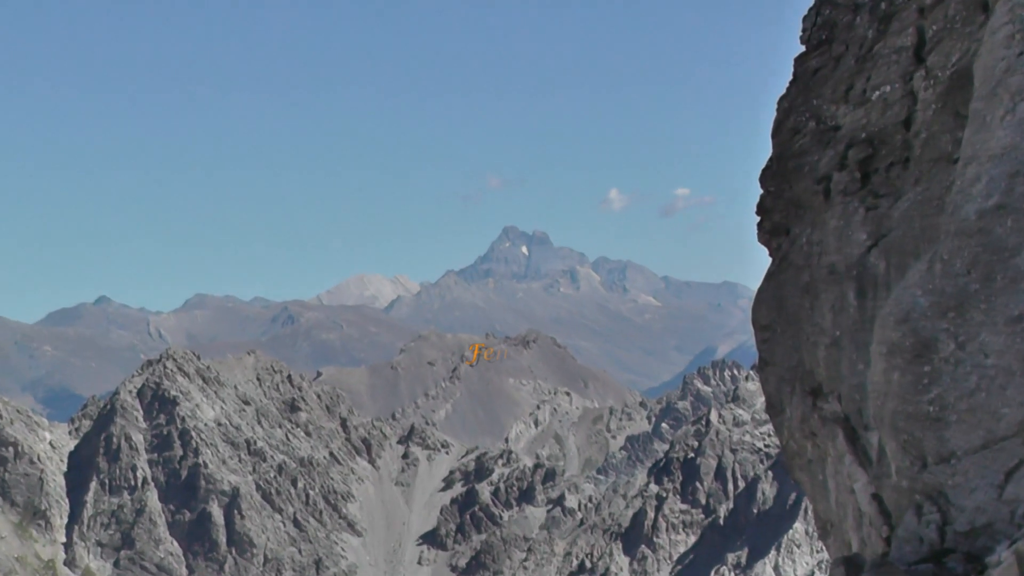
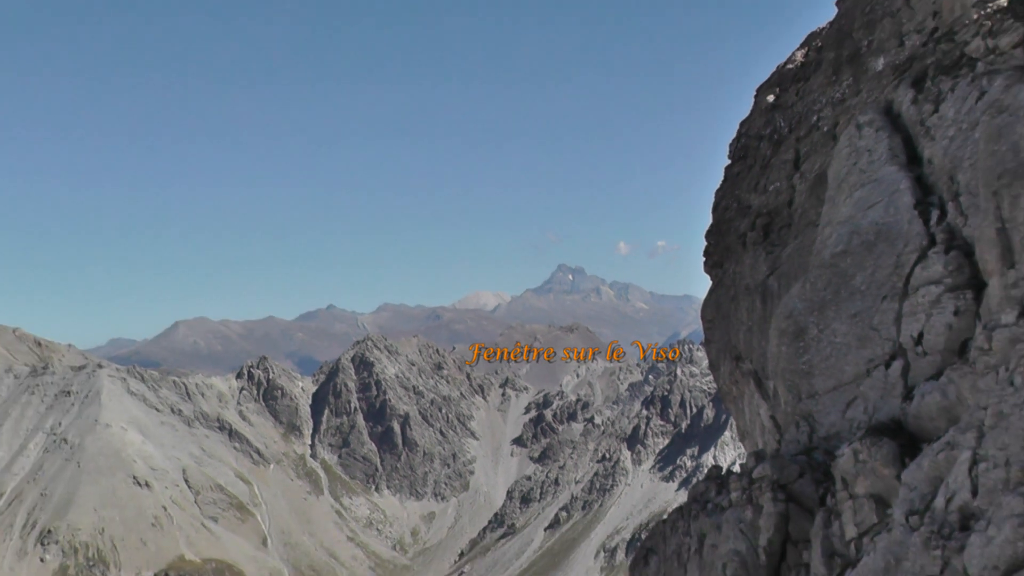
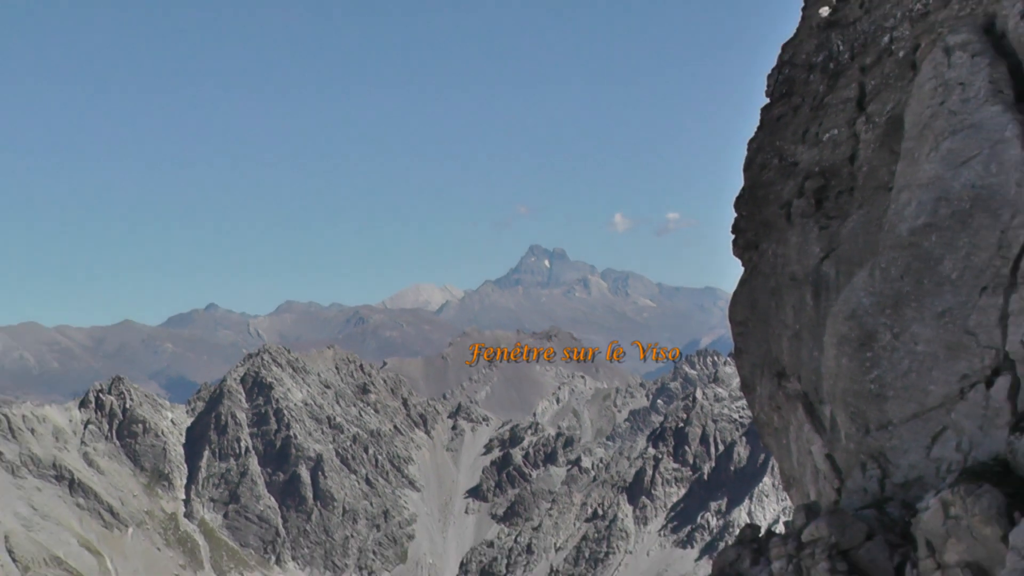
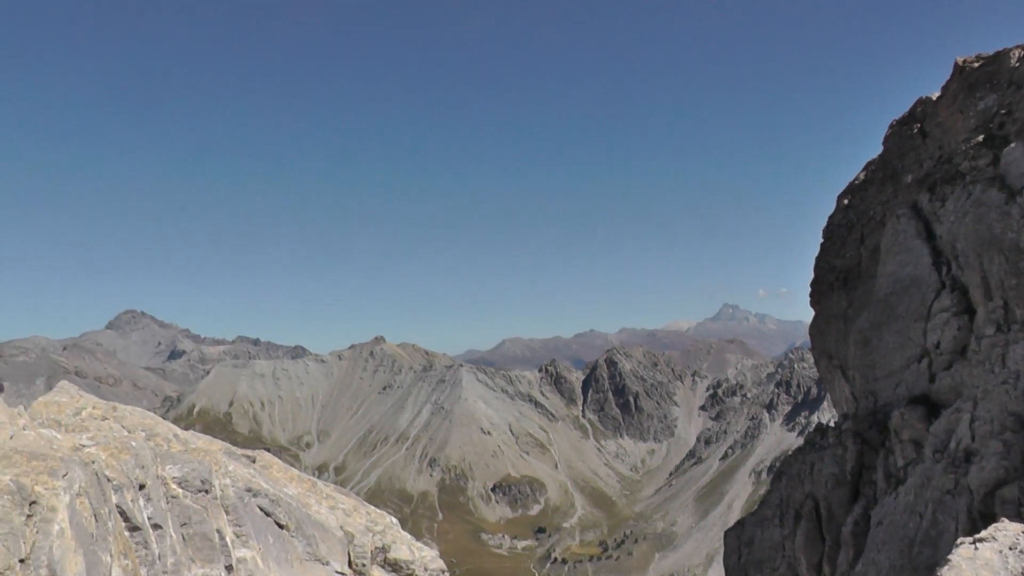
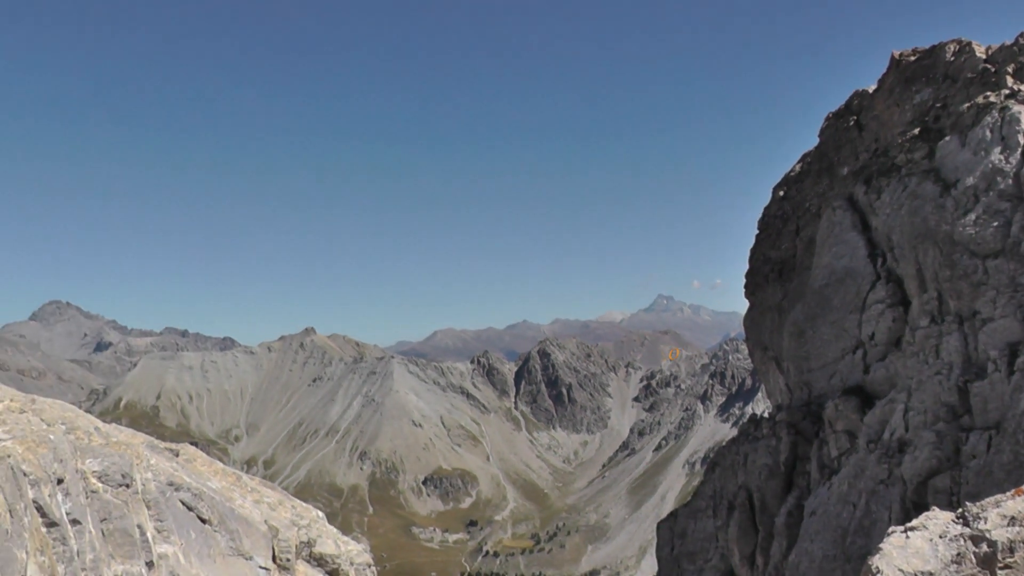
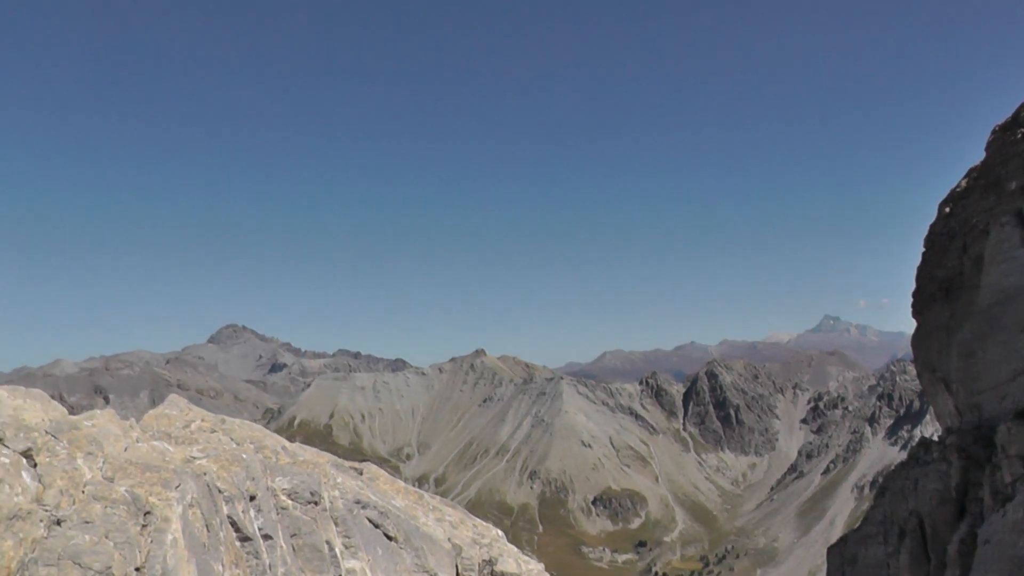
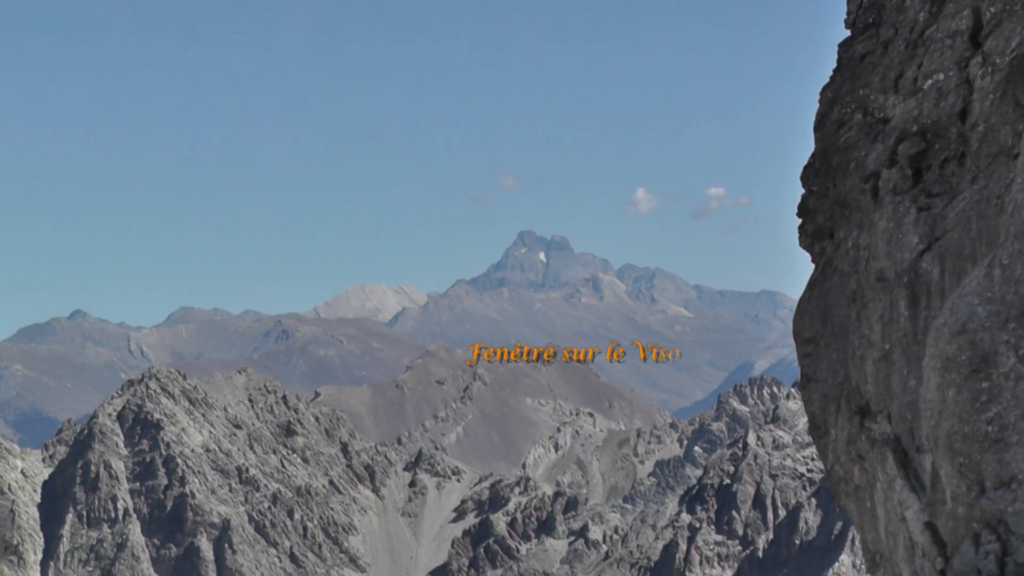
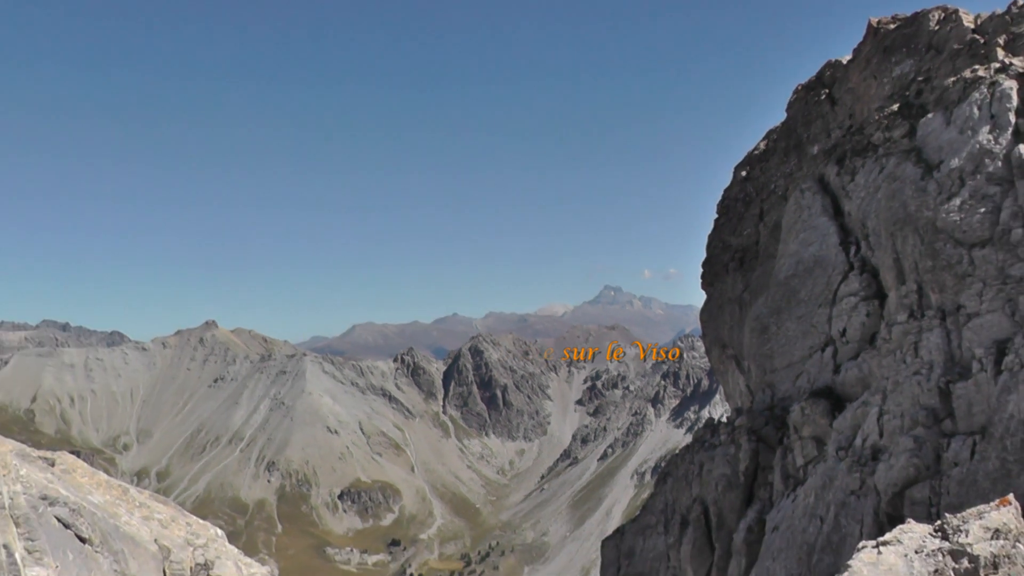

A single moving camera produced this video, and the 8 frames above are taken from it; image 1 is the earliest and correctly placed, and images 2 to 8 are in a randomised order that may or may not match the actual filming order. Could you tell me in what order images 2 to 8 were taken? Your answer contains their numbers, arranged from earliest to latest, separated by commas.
7, 3, 2, 8, 5, 4, 6
